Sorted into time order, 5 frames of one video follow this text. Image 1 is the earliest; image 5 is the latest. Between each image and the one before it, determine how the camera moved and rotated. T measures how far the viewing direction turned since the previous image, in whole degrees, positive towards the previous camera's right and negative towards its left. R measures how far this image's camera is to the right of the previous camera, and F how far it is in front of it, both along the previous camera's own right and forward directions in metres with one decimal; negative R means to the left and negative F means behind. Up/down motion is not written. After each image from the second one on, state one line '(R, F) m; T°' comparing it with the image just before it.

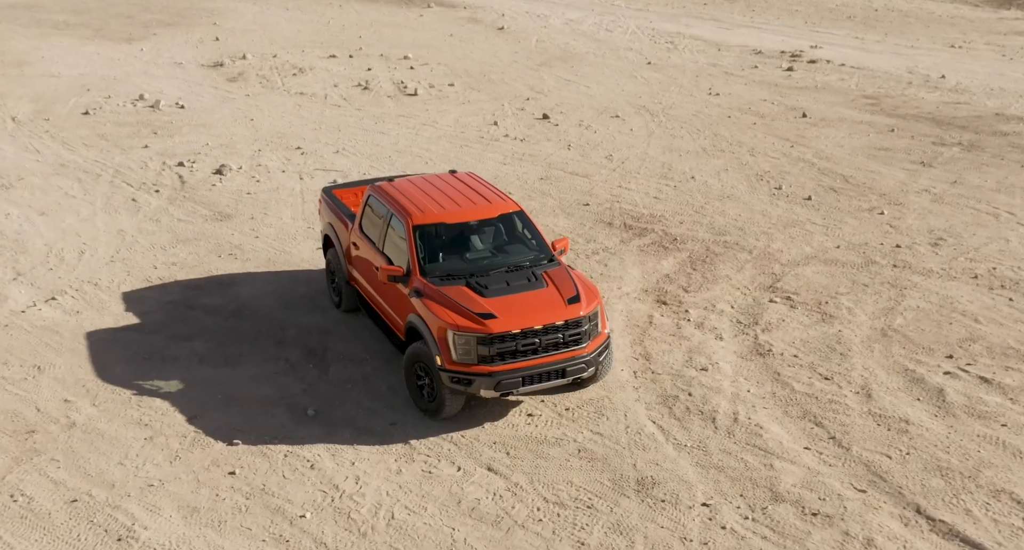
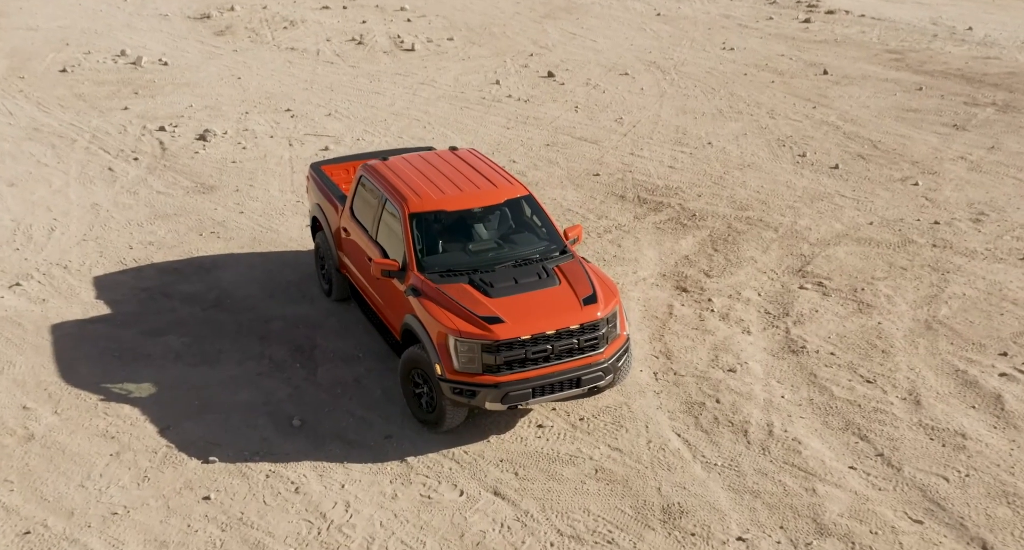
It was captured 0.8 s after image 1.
(-0.1, +1.1) m; 0°
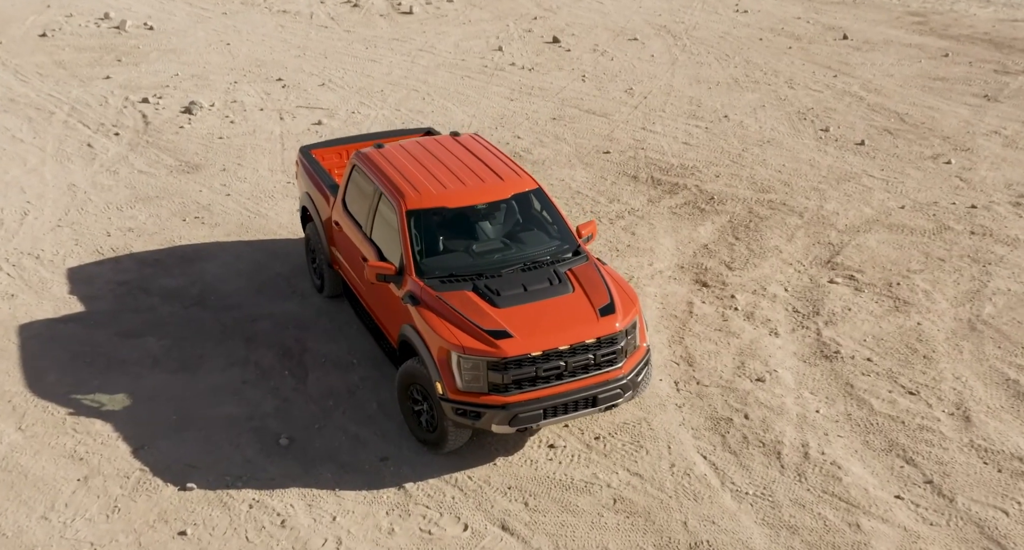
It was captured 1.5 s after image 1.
(-0.1, +0.9) m; 0°
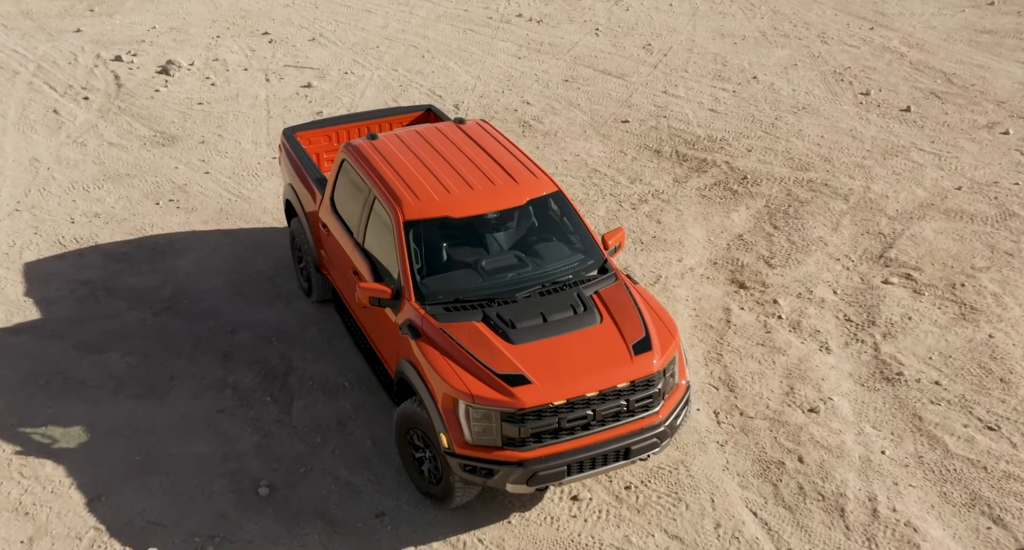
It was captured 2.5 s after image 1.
(-0.1, +1.2) m; 0°
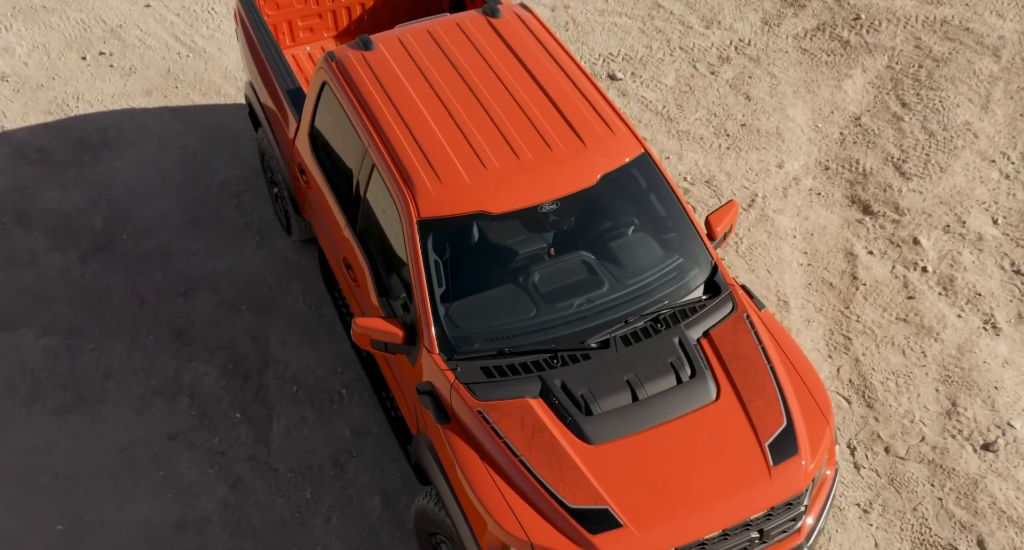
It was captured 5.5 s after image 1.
(-0.3, +2.5) m; 0°
